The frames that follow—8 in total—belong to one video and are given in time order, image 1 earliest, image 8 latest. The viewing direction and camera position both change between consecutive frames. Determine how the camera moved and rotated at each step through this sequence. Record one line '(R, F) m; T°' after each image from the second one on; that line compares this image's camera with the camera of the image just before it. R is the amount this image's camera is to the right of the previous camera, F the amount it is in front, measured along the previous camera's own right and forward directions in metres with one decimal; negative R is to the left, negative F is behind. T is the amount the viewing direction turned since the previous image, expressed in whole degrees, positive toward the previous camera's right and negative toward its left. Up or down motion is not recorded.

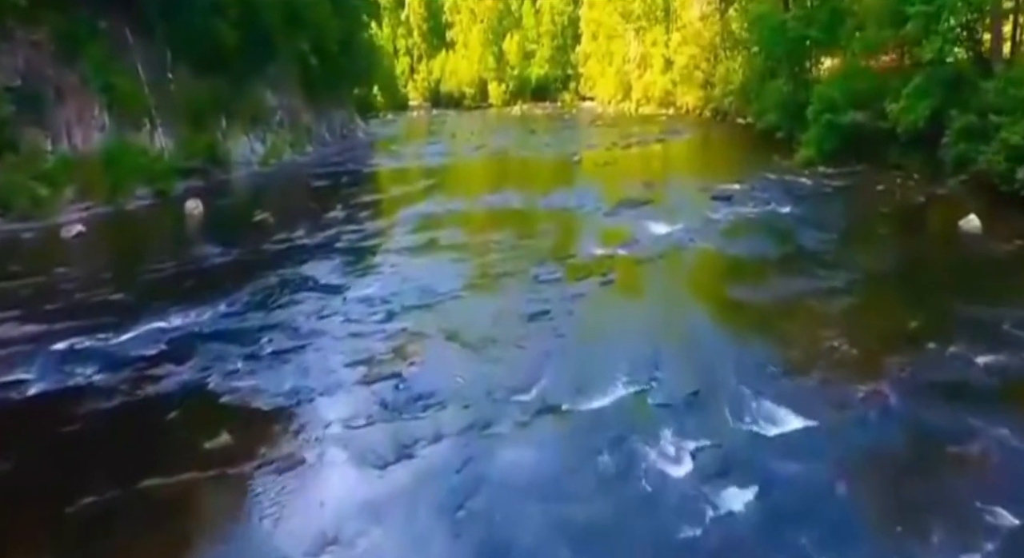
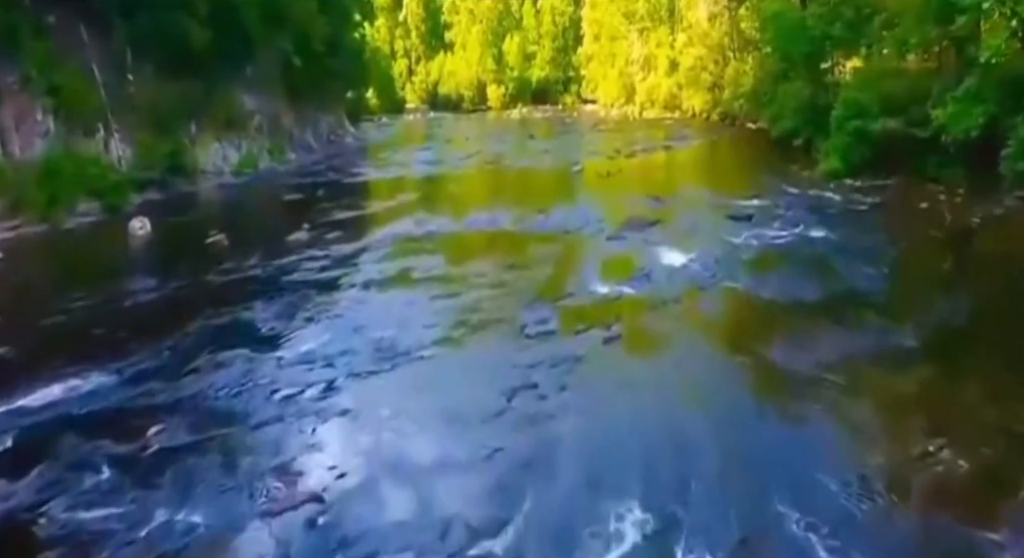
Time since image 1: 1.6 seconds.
(+0.2, +1.6) m; 0°
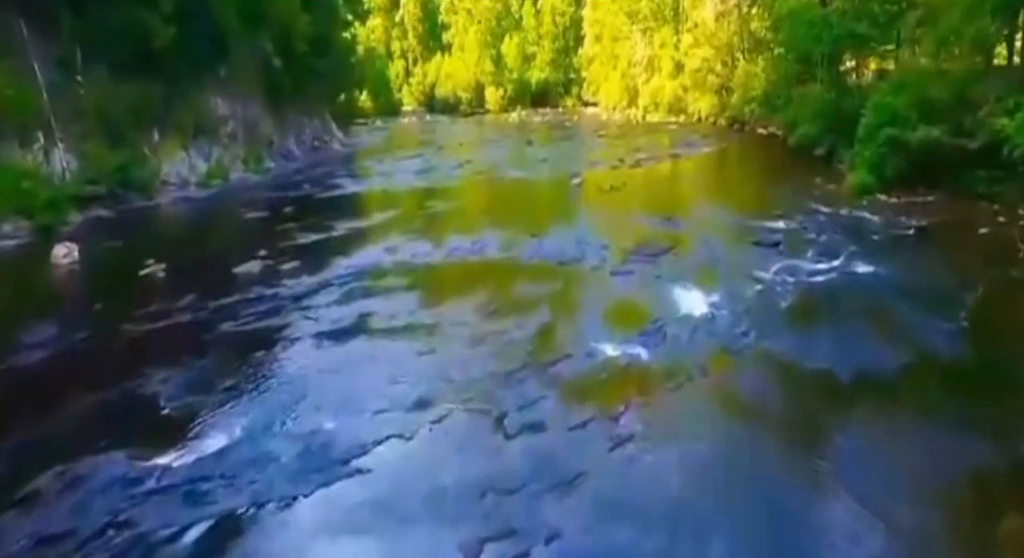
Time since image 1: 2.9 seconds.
(+0.2, +1.6) m; 0°
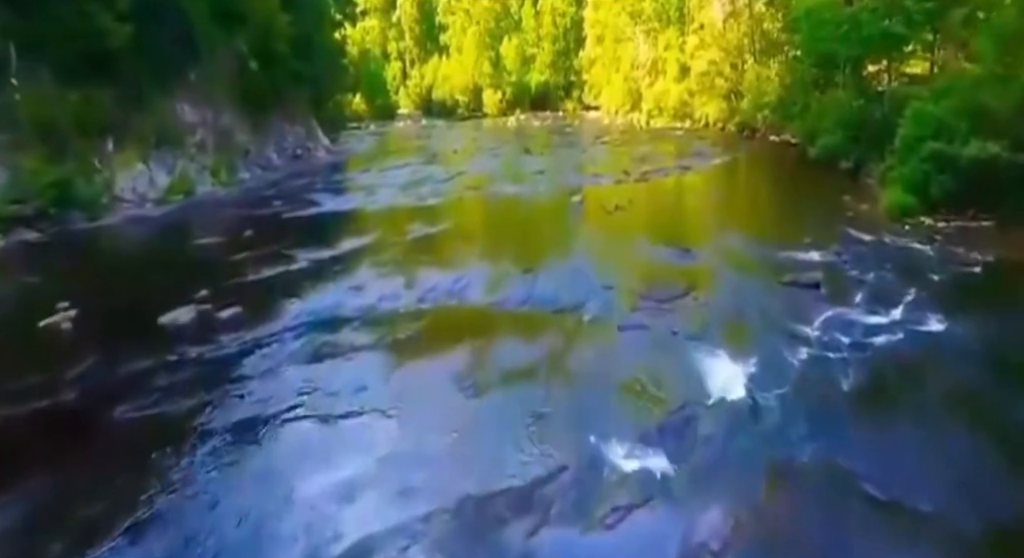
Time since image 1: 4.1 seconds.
(+0.2, +1.6) m; 0°
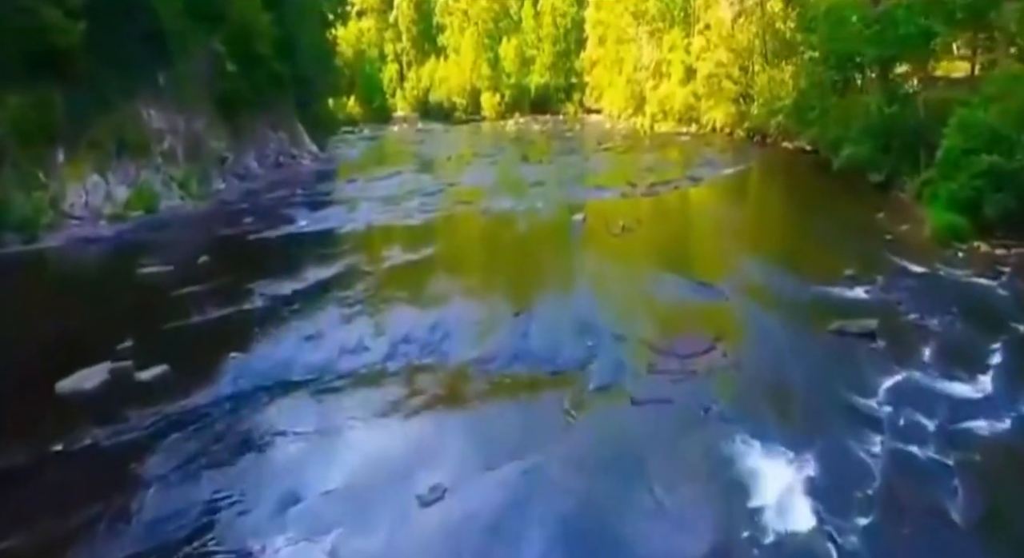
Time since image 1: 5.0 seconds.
(+0.1, +1.5) m; 0°
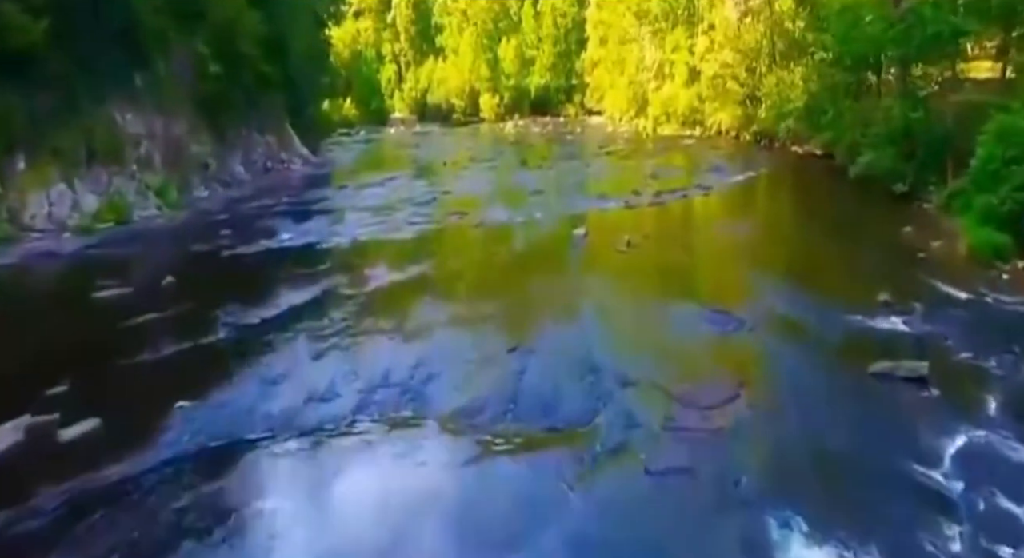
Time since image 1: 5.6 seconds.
(+0.1, +1.0) m; 0°
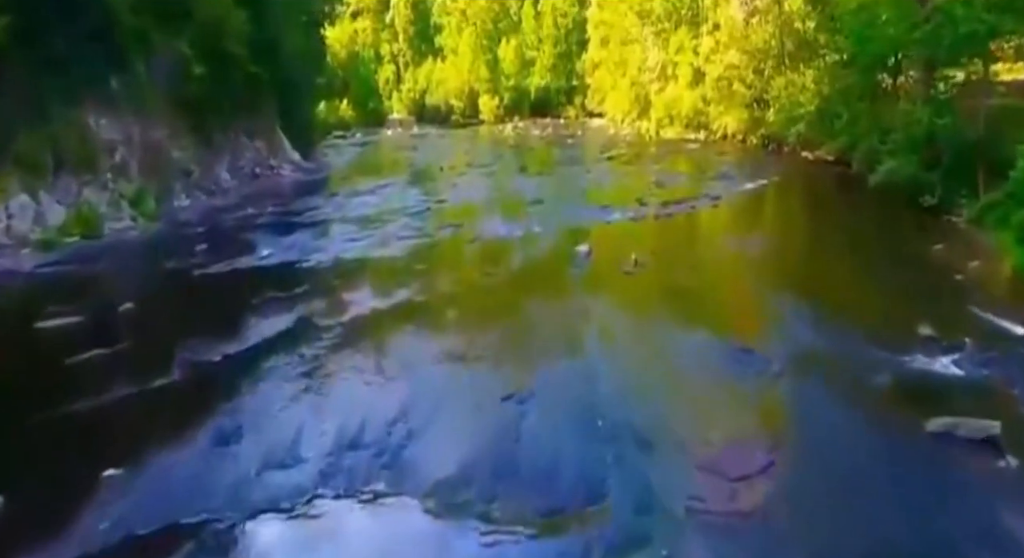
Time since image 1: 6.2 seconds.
(0.0, +0.9) m; 0°
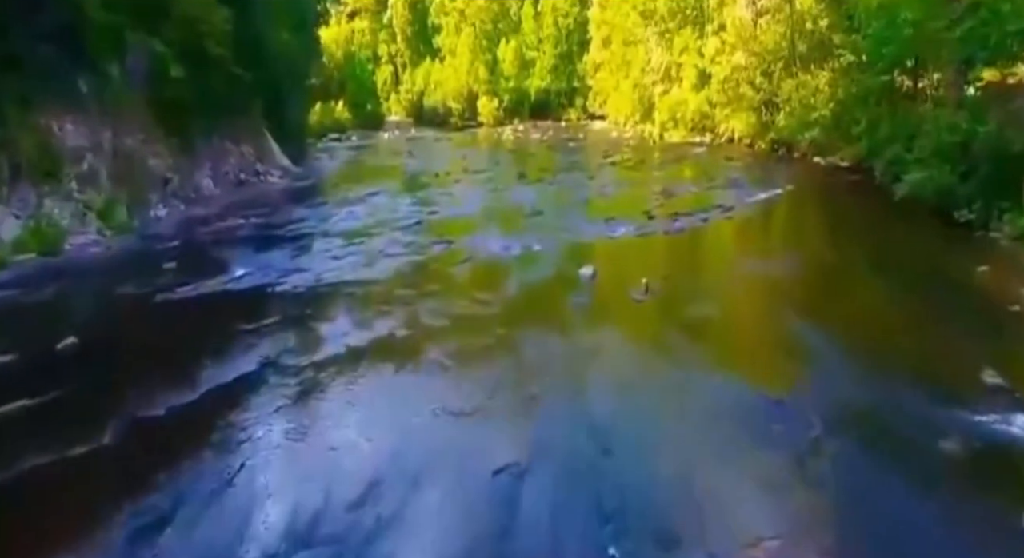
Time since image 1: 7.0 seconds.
(0.0, +1.1) m; 0°
